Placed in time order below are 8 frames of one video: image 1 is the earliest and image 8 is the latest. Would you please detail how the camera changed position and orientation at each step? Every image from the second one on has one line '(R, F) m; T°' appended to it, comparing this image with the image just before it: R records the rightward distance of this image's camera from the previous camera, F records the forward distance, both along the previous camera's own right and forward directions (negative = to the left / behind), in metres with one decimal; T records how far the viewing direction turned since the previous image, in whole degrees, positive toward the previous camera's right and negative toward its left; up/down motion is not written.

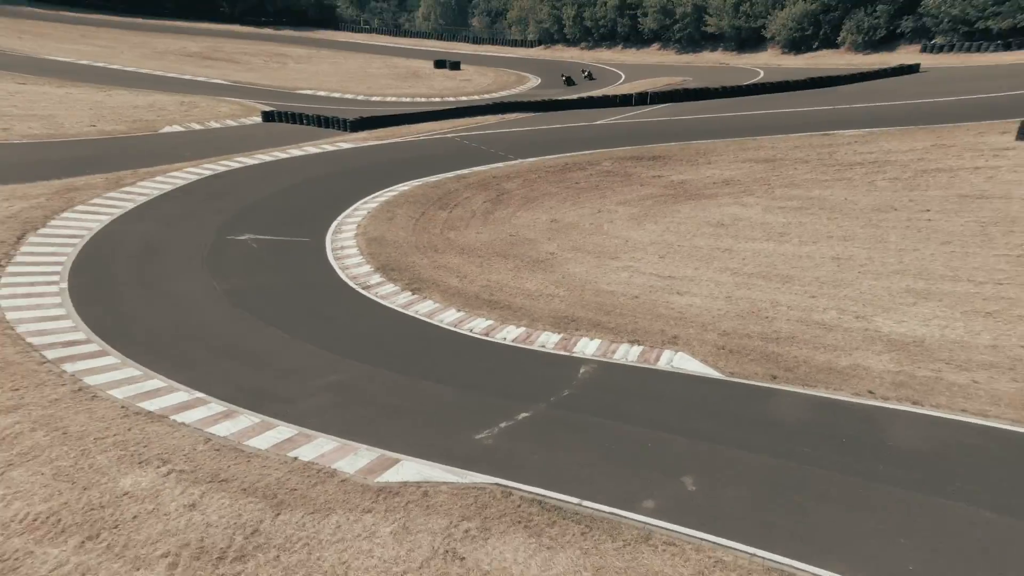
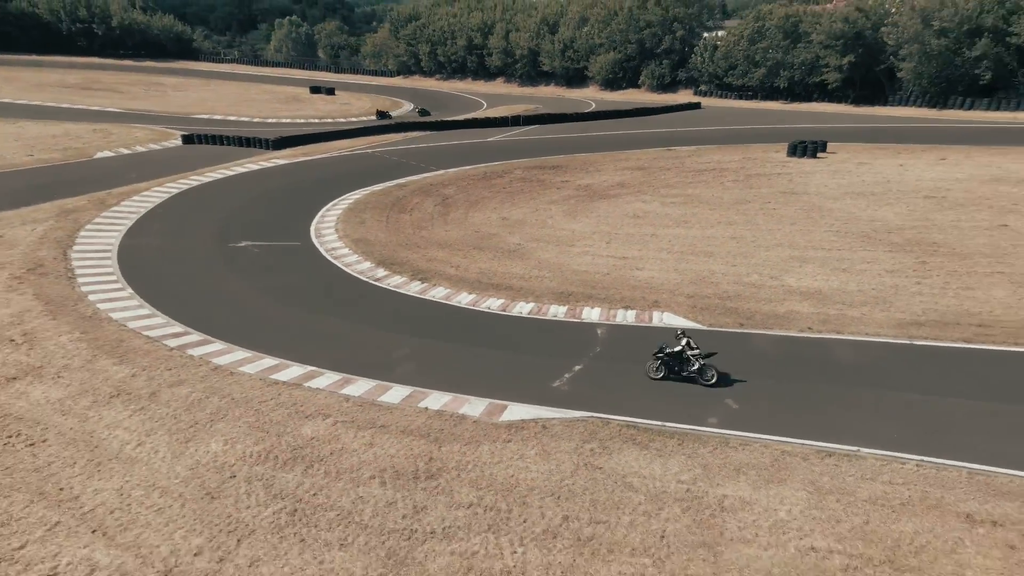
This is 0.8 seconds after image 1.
(-4.3, -2.2) m; +15°
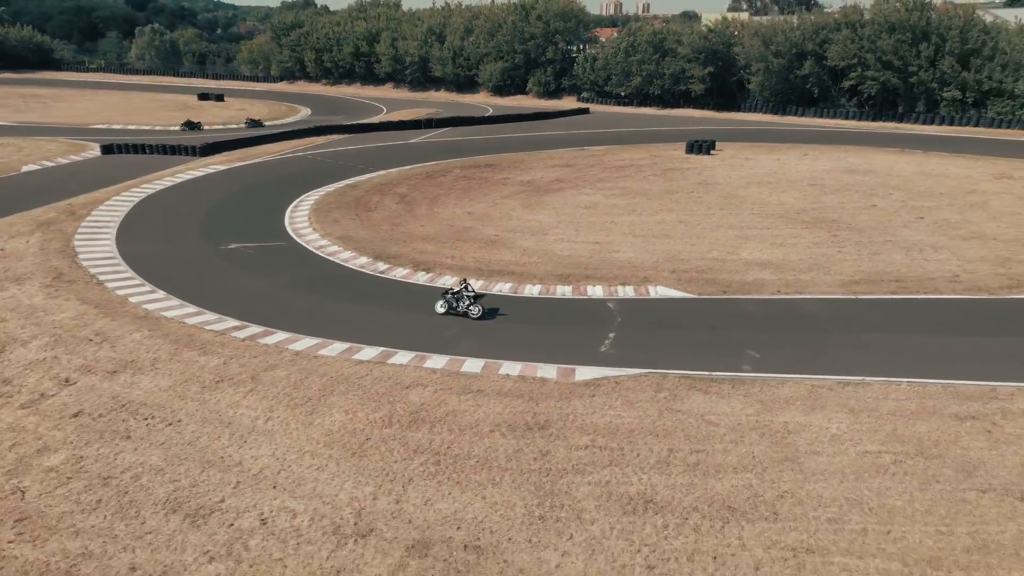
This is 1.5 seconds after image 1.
(-3.4, -1.4) m; +11°
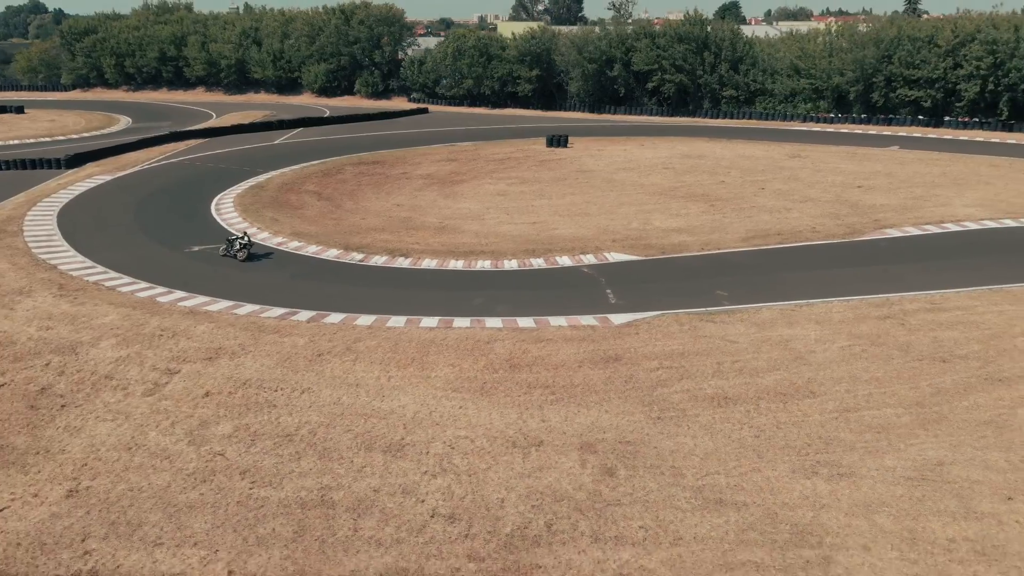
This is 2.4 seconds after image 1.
(-5.0, -1.7) m; +16°
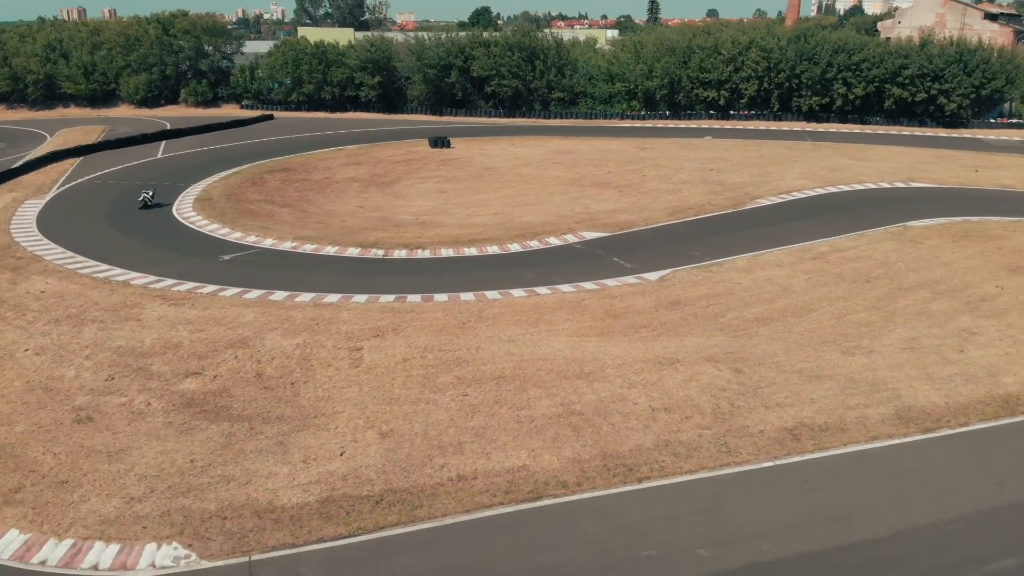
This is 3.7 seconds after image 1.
(-7.2, -2.6) m; +17°
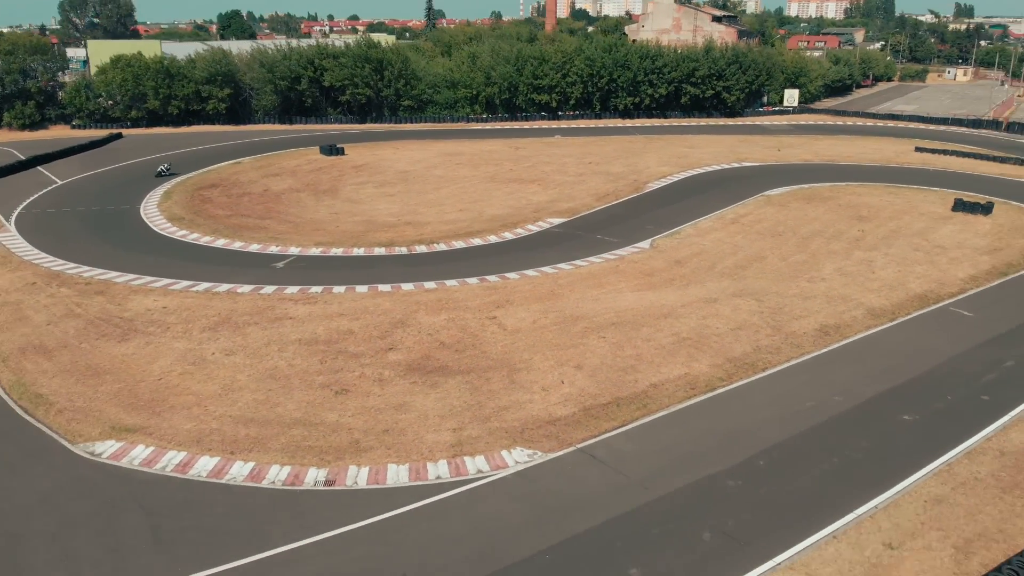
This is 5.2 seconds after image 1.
(-8.5, -3.2) m; +18°
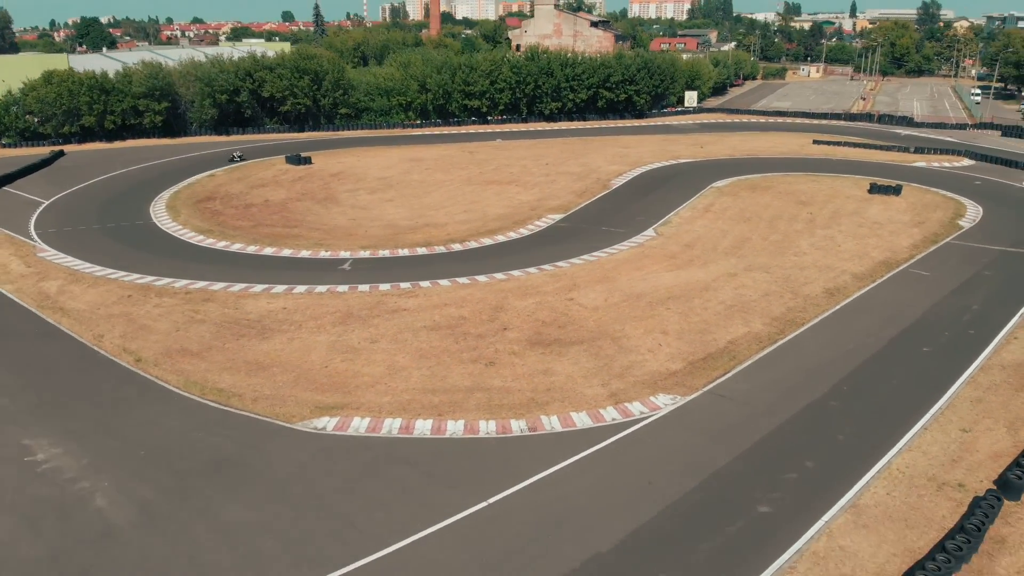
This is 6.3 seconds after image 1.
(-6.2, -2.9) m; +10°
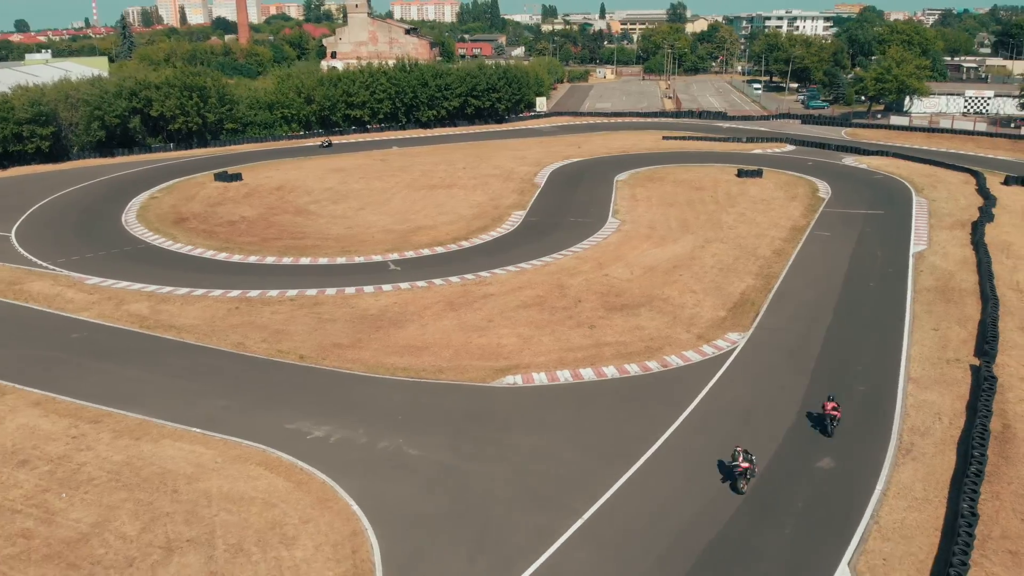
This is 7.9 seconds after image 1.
(-9.7, -3.7) m; +16°
